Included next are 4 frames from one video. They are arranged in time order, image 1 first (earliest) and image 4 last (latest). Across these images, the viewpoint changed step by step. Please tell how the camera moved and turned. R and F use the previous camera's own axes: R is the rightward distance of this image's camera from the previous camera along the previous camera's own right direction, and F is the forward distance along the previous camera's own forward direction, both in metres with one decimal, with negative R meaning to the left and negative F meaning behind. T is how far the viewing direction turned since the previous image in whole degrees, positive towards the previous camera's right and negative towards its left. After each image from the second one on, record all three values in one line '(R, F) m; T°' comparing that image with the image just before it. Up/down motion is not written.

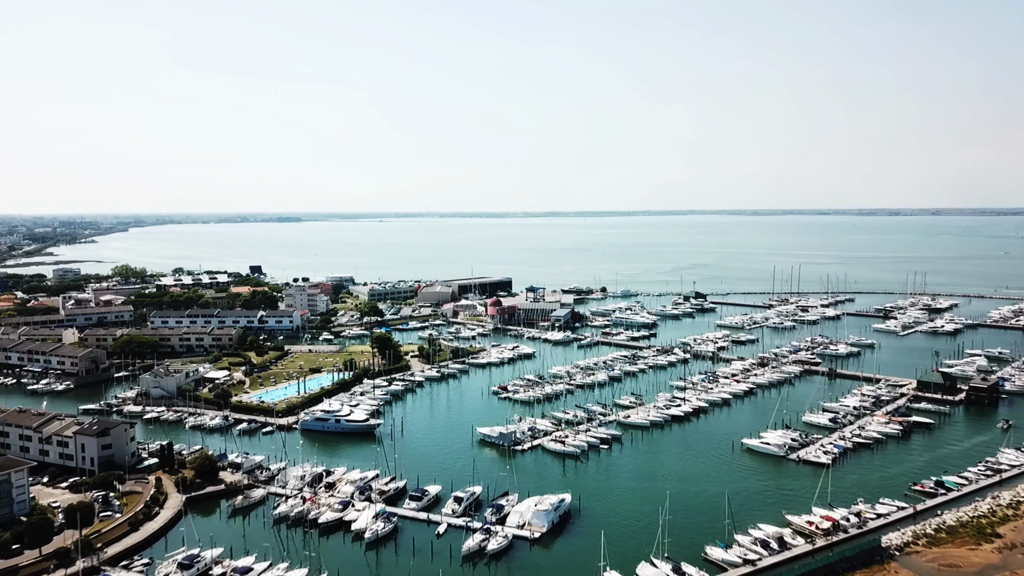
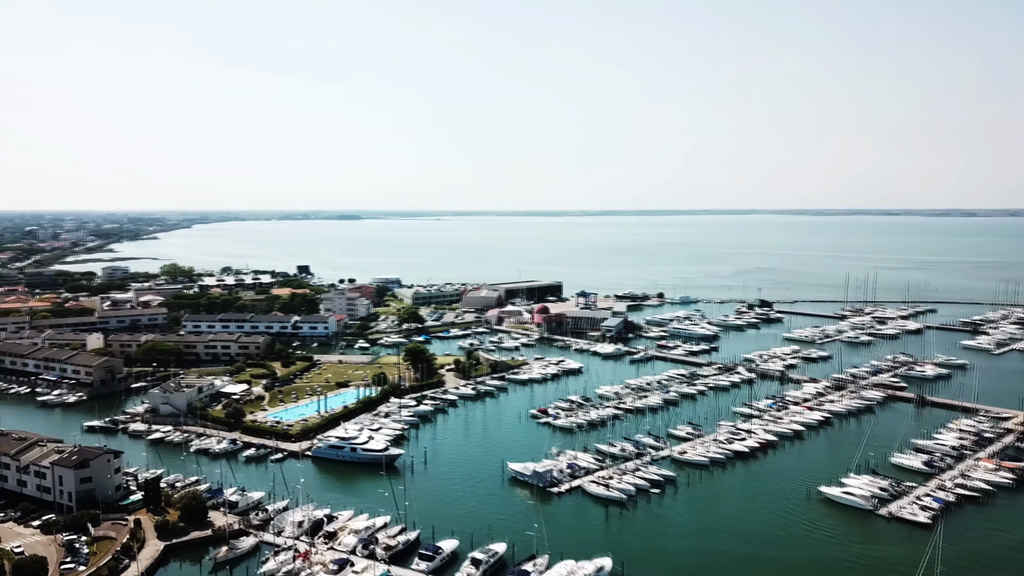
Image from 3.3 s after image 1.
(+0.4, +2.4) m; -4°
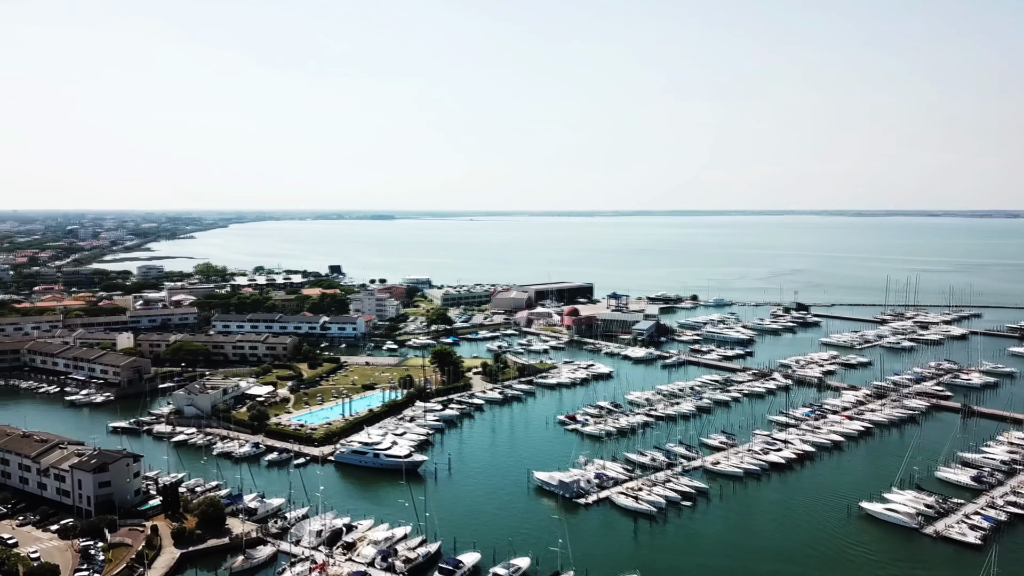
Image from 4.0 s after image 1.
(+0.1, +0.5) m; -2°
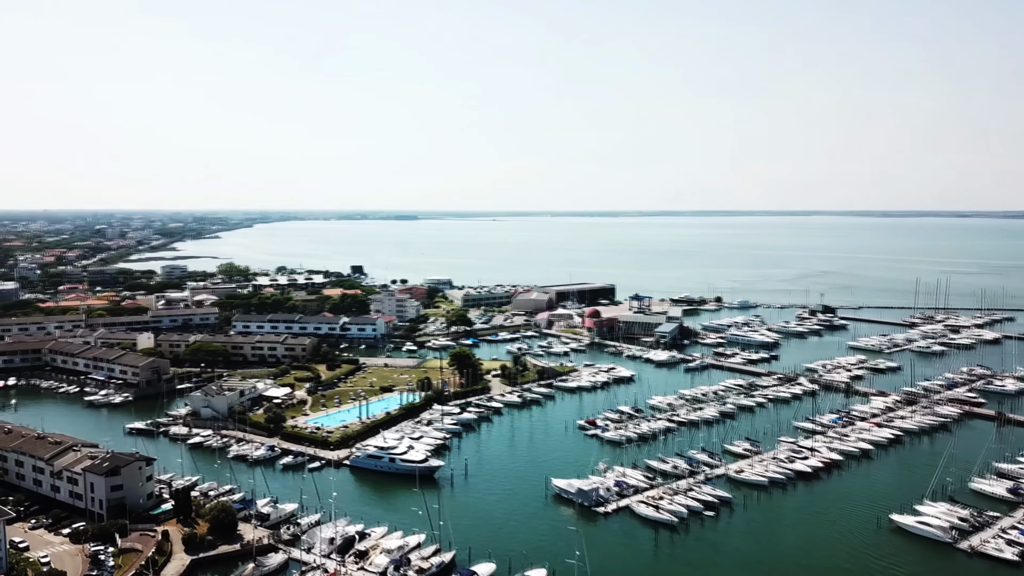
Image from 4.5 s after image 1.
(+0.1, +0.4) m; -2°
